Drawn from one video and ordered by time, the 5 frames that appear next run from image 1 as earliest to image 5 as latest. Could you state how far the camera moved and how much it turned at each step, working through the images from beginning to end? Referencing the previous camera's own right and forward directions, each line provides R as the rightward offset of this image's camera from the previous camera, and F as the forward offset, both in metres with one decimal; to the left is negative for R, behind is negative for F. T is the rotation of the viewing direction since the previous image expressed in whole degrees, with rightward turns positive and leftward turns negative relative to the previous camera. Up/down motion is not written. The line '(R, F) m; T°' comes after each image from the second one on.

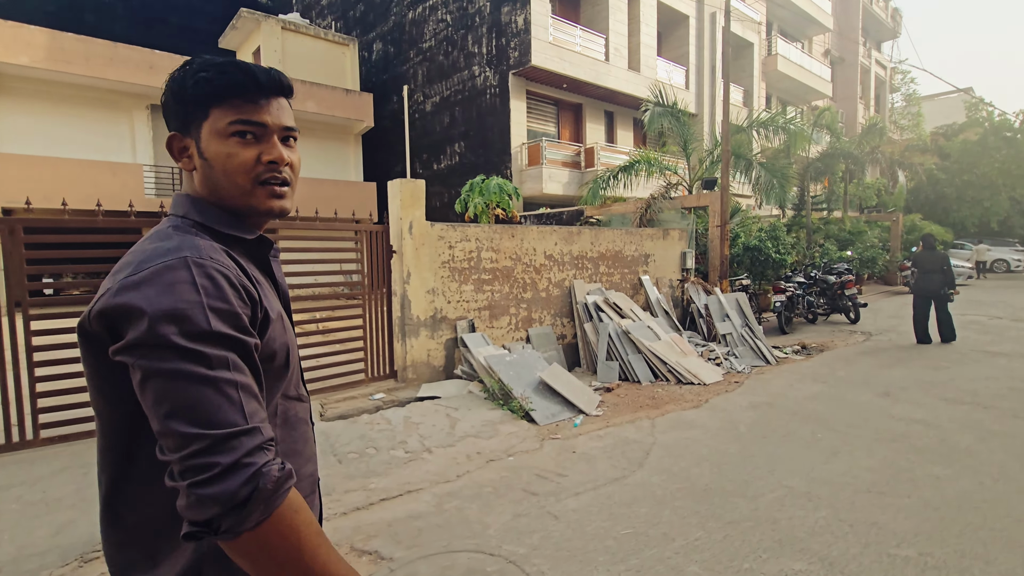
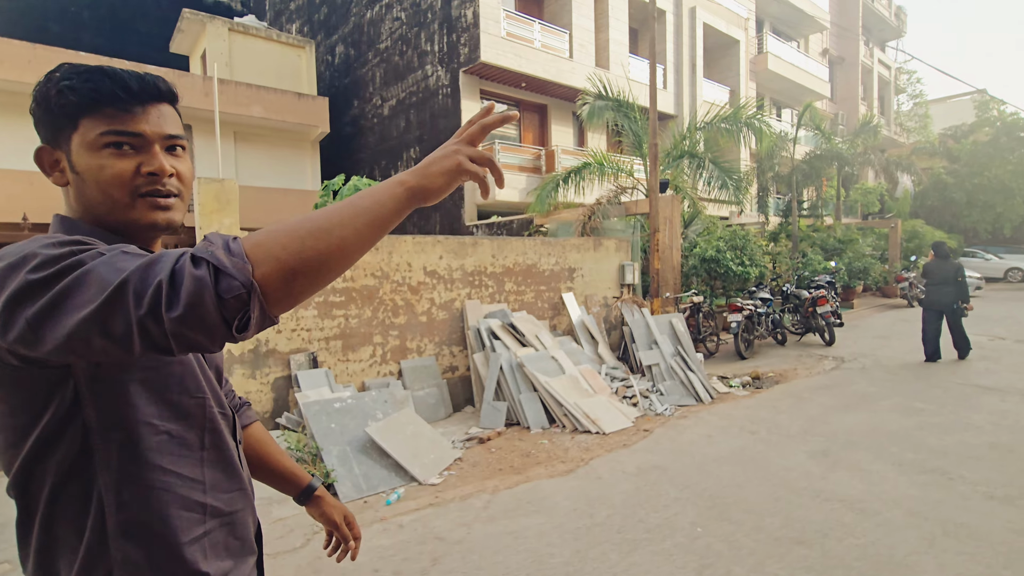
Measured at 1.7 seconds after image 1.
(+1.6, +1.2) m; -1°
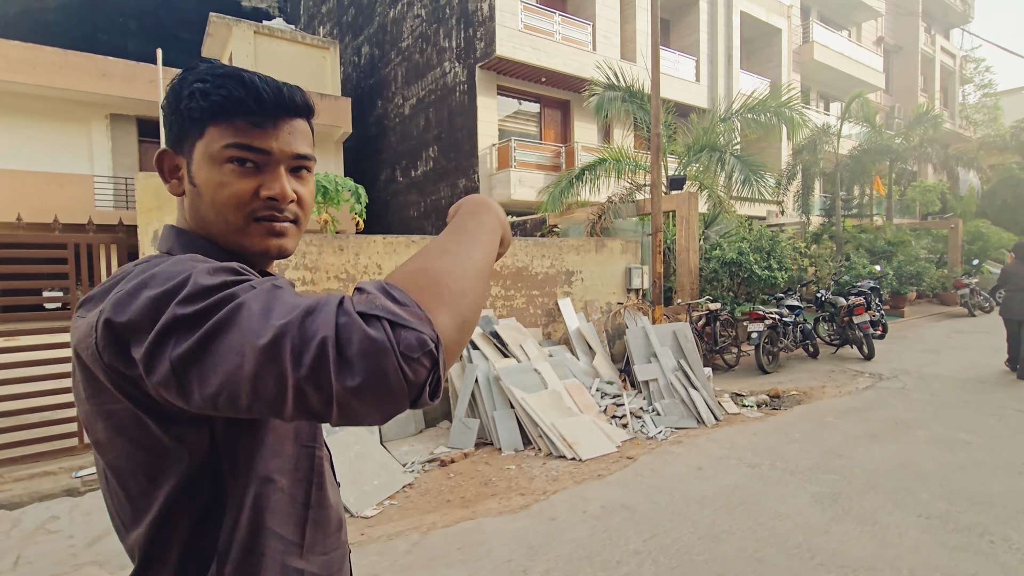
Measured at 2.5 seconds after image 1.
(+0.6, +0.6) m; -5°
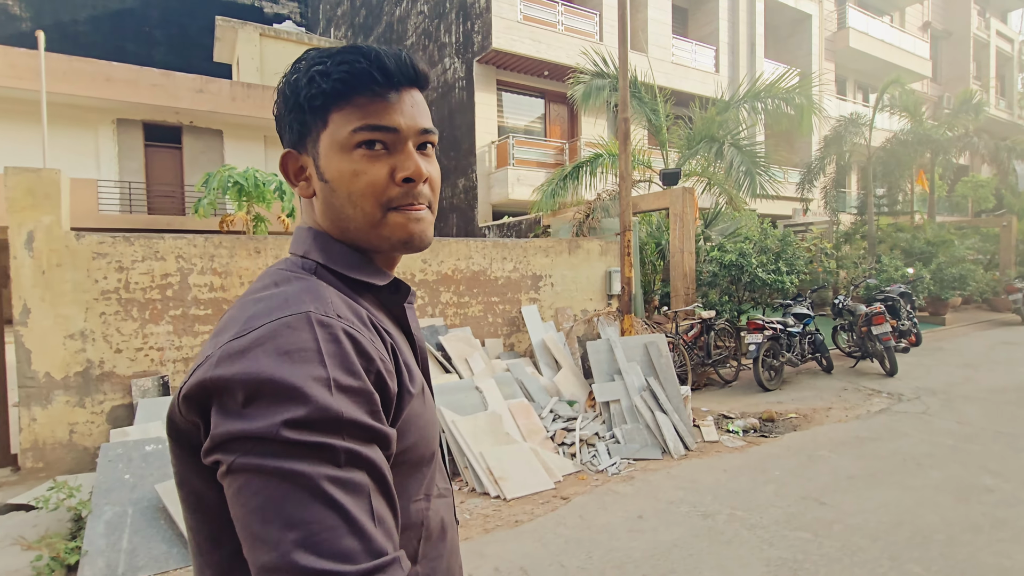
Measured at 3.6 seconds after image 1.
(+0.9, +0.7) m; -4°
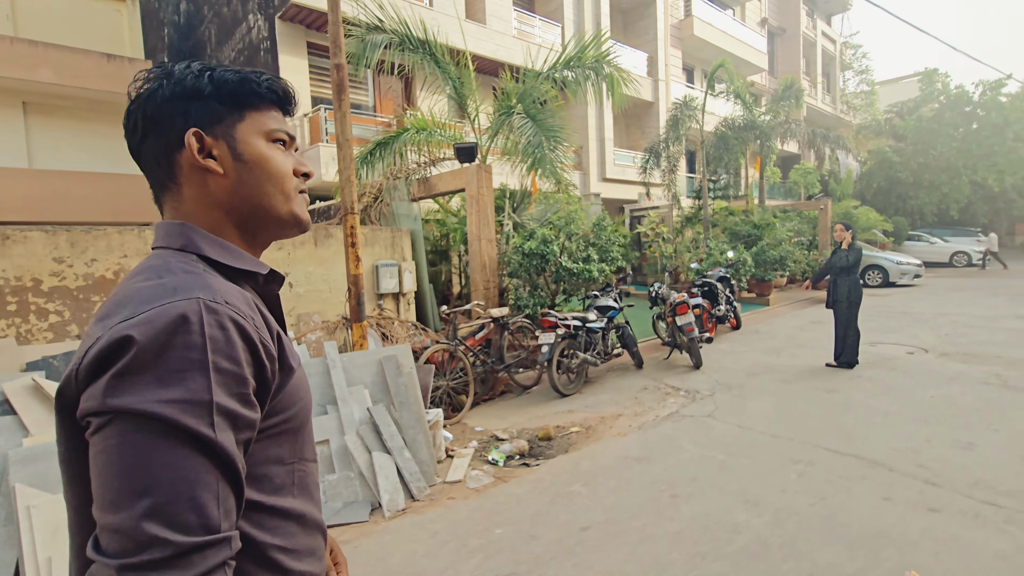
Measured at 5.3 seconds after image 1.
(+1.6, +1.0) m; +11°
